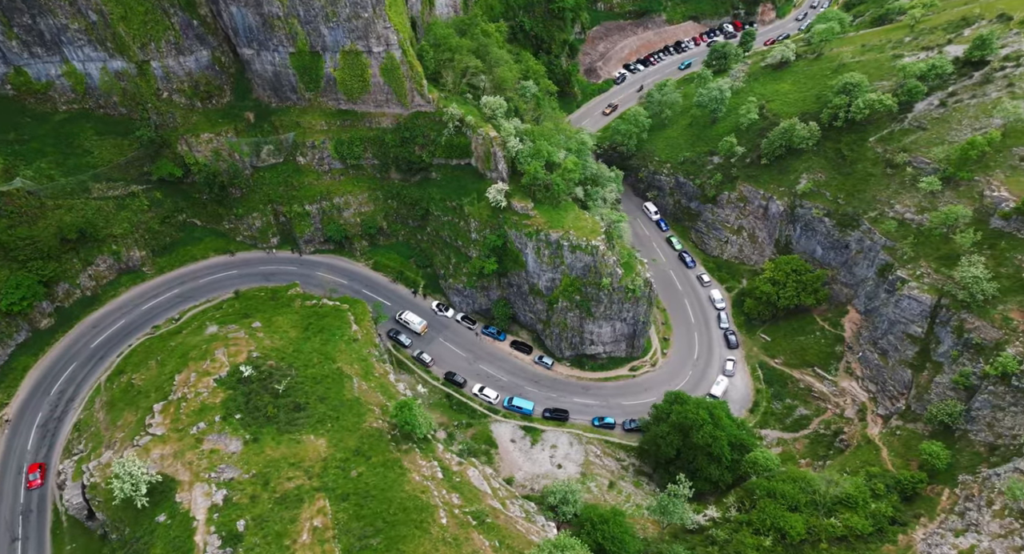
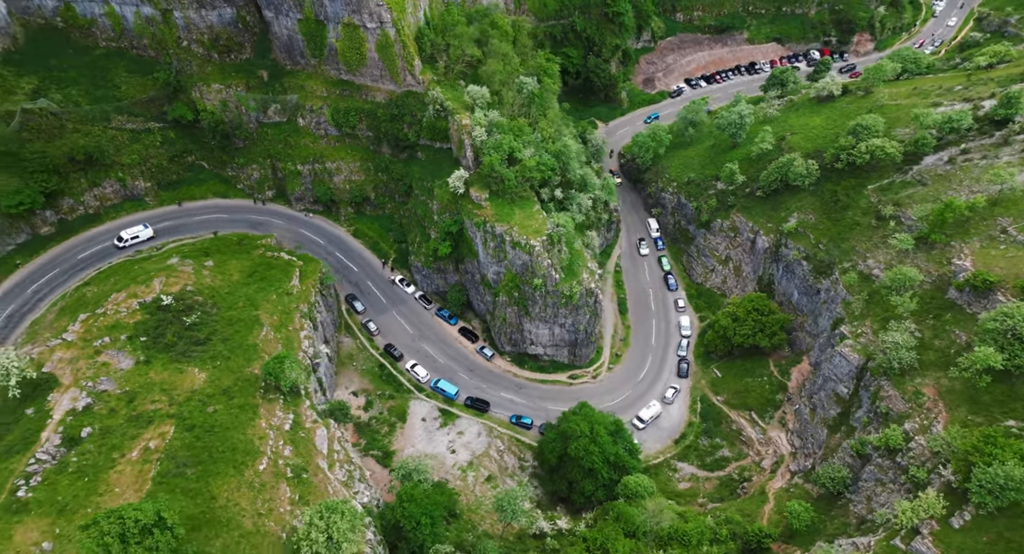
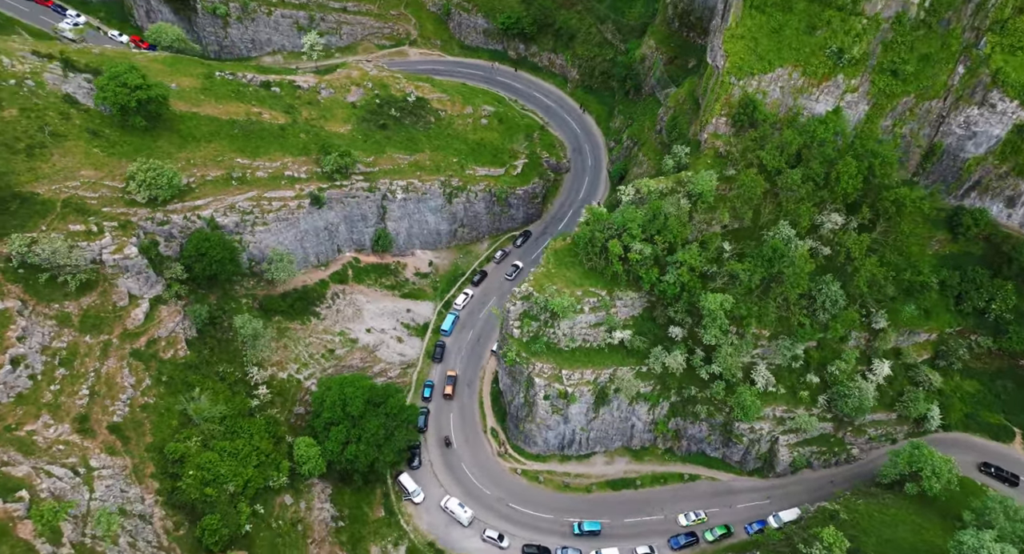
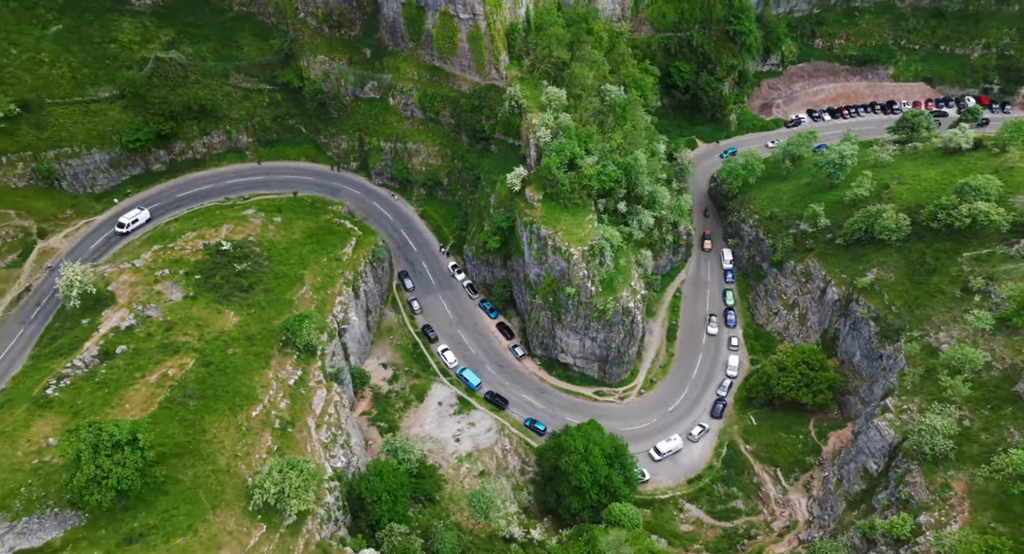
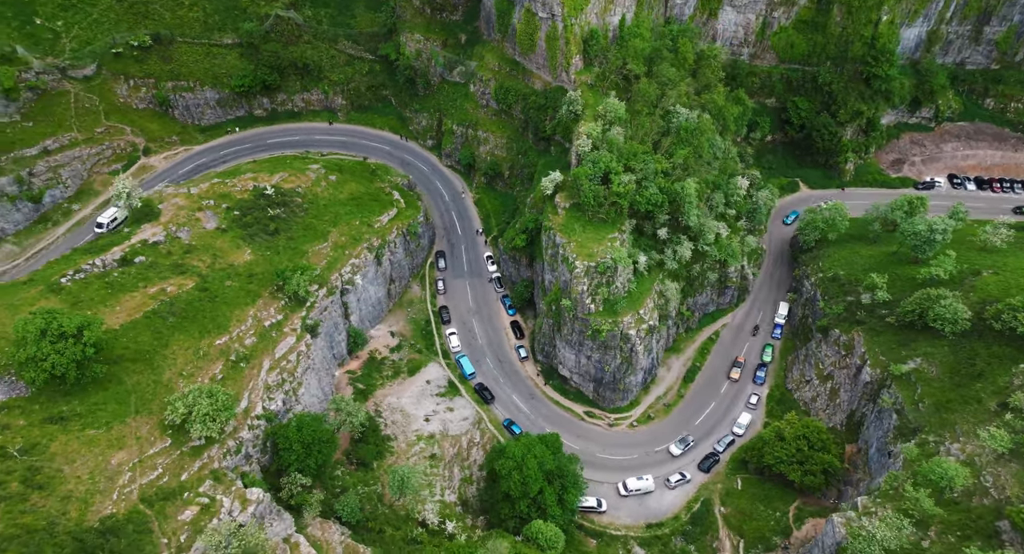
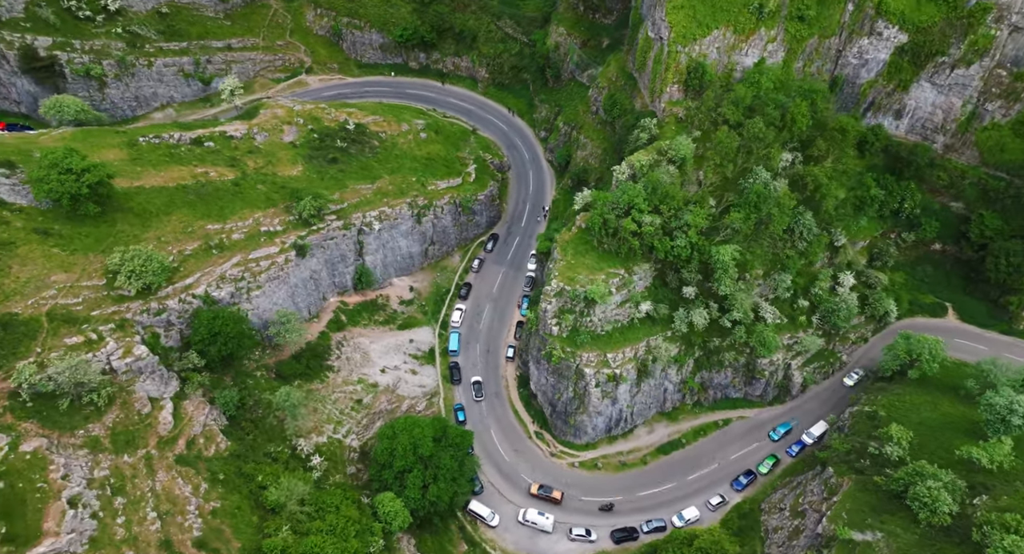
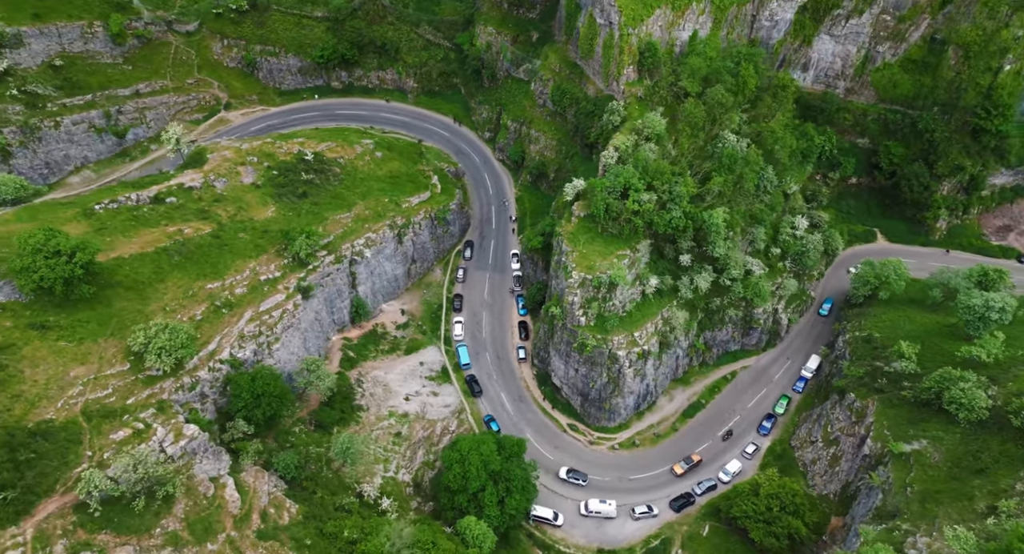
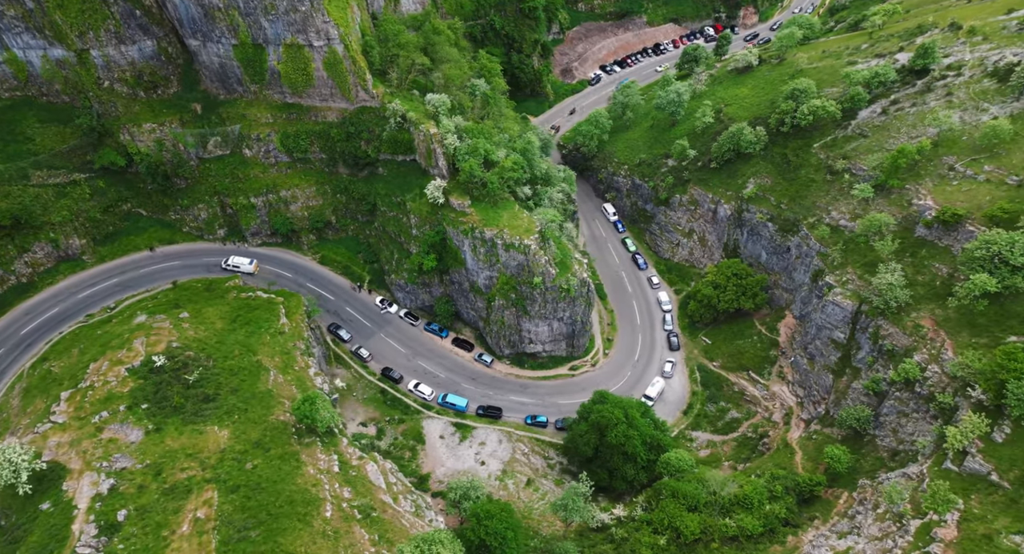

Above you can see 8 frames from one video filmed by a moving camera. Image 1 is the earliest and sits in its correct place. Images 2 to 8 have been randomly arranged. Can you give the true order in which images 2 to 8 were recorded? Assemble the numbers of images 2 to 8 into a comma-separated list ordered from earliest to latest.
8, 2, 4, 5, 7, 6, 3
